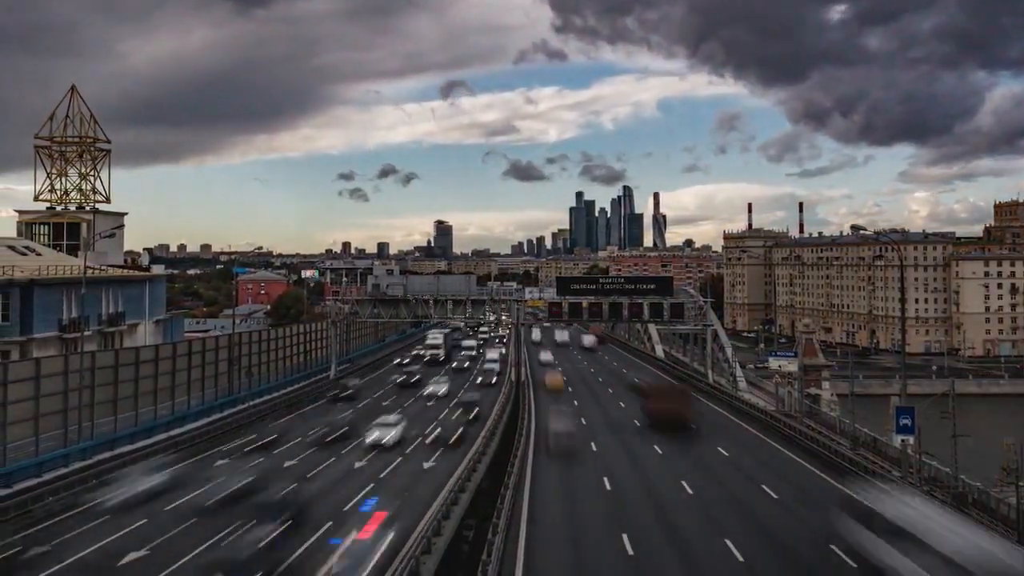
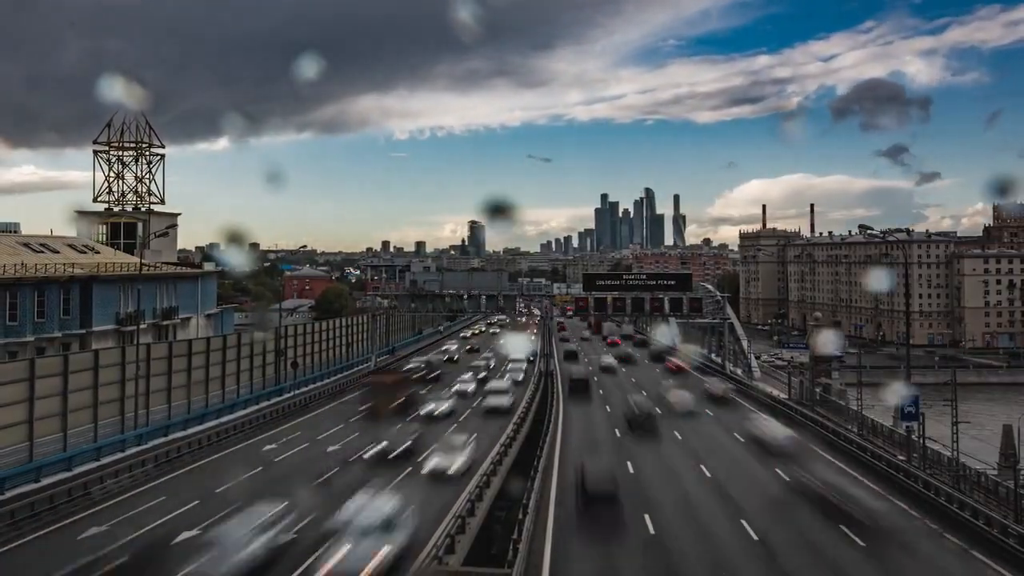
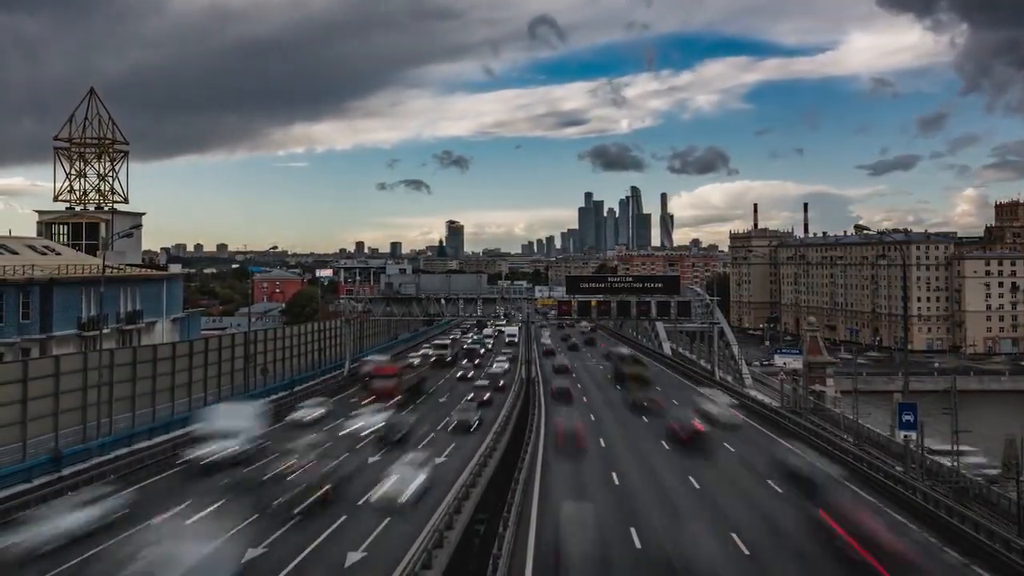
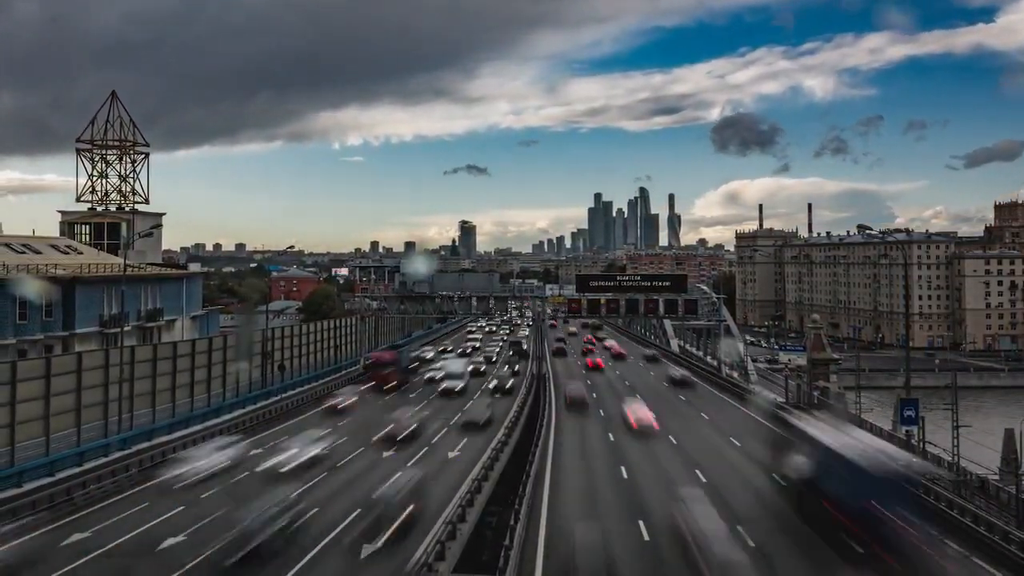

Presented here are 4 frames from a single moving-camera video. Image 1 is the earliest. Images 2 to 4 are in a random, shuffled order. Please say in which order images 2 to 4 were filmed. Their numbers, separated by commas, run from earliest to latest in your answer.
3, 4, 2
